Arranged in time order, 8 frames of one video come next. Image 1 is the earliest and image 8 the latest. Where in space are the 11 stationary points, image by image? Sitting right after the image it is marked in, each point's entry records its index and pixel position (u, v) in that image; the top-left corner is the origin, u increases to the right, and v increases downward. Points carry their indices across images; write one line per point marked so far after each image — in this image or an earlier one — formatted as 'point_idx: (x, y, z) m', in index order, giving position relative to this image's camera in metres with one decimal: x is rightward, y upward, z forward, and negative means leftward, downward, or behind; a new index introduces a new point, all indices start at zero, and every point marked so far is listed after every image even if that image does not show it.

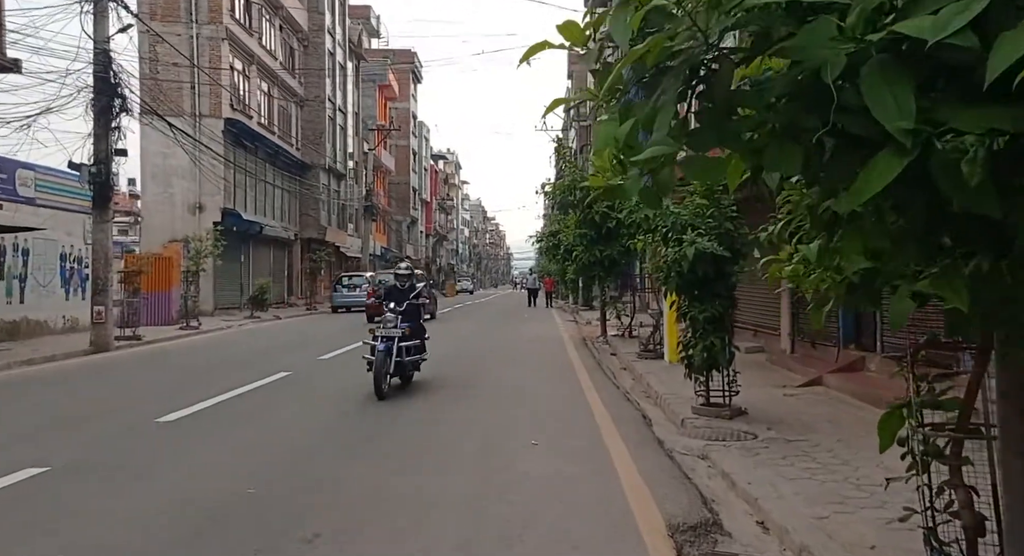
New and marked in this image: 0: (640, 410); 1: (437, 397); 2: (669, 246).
0: (+1.4, -1.5, +9.5) m
1: (-1.0, -1.6, +11.4) m
2: (+1.6, +0.3, +8.4) m
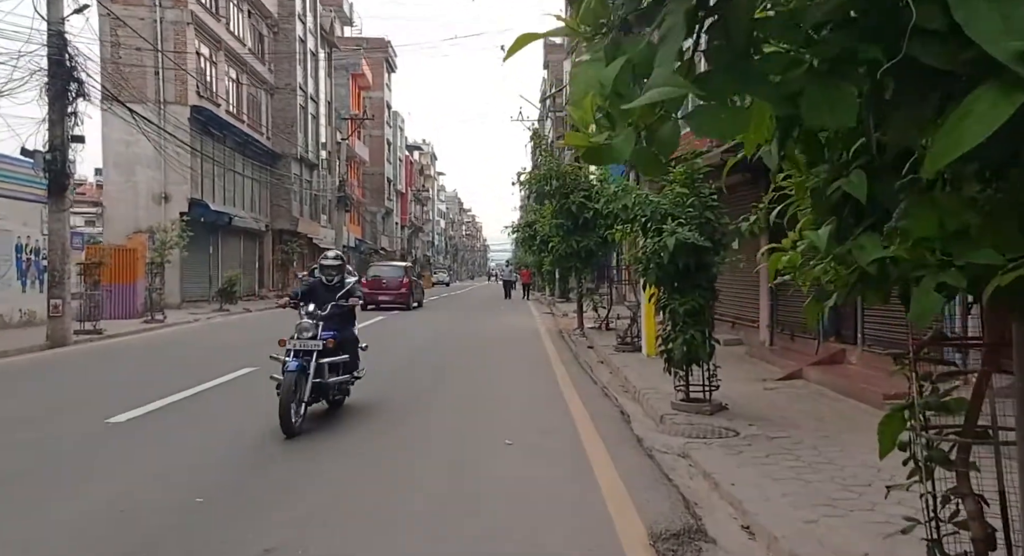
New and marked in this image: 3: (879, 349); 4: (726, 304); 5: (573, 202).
0: (+1.2, -1.4, +9.2) m
1: (-1.3, -1.5, +11.1) m
2: (+1.3, +0.4, +8.1) m
3: (+4.0, -0.8, +9.3) m
4: (+3.6, -0.6, +17.4) m
5: (+1.1, +1.4, +15.0) m
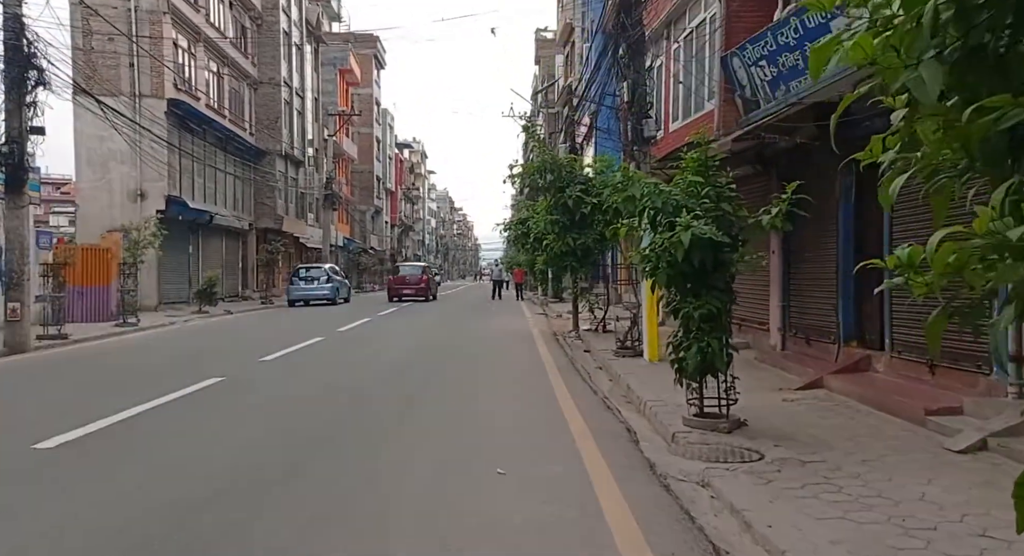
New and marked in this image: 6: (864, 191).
0: (+1.1, -1.4, +8.3) m
1: (-1.4, -1.5, +10.1) m
2: (+1.3, +0.4, +7.2) m
3: (+4.0, -0.8, +8.4) m
4: (+3.5, -0.6, +16.5) m
5: (+1.0, +1.4, +14.1) m
6: (+4.0, +1.0, +9.6) m
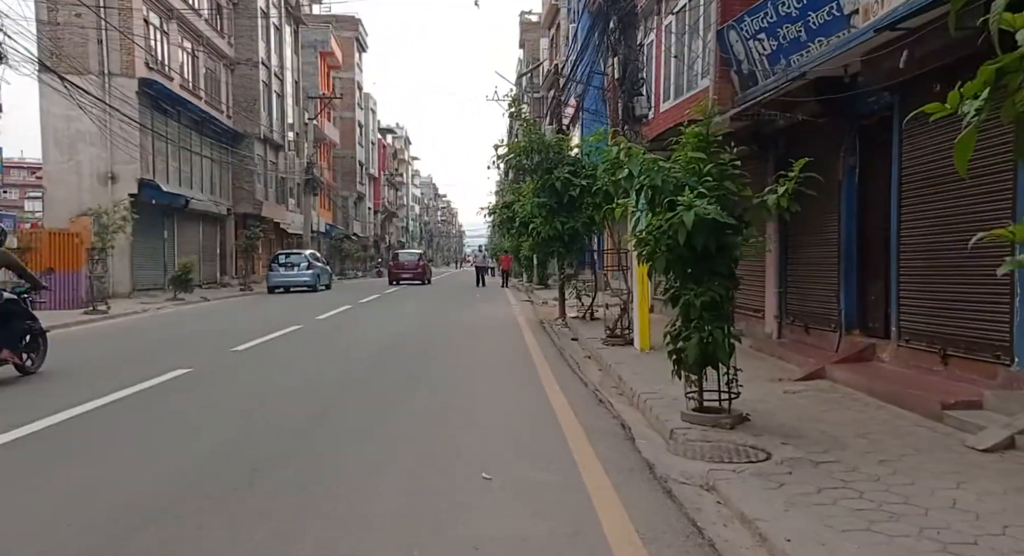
0: (+1.0, -1.3, +7.8) m
1: (-1.6, -1.3, +9.5) m
2: (+1.1, +0.5, +6.6) m
3: (+3.8, -0.6, +7.9) m
4: (+3.2, -0.3, +16.0) m
5: (+0.7, +1.6, +13.5) m
6: (+3.8, +1.2, +9.1) m
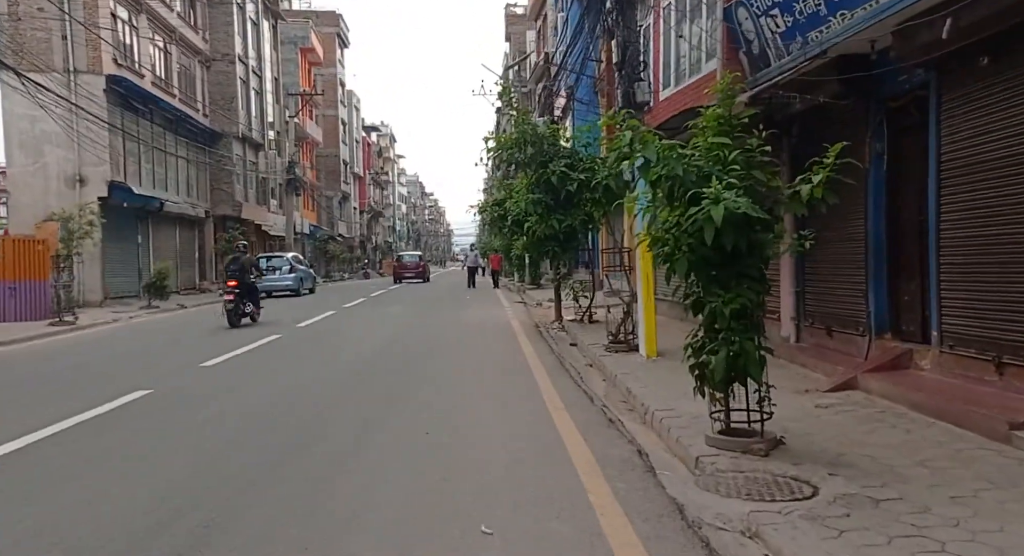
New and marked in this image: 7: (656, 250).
0: (+0.9, -1.3, +6.9) m
1: (-1.6, -1.4, +8.6) m
2: (+1.1, +0.5, +5.7) m
3: (+3.8, -0.6, +7.1) m
4: (+3.0, -0.3, +15.1) m
5: (+0.6, +1.6, +12.6) m
6: (+3.7, +1.2, +8.2) m
7: (+1.0, +0.2, +5.9) m
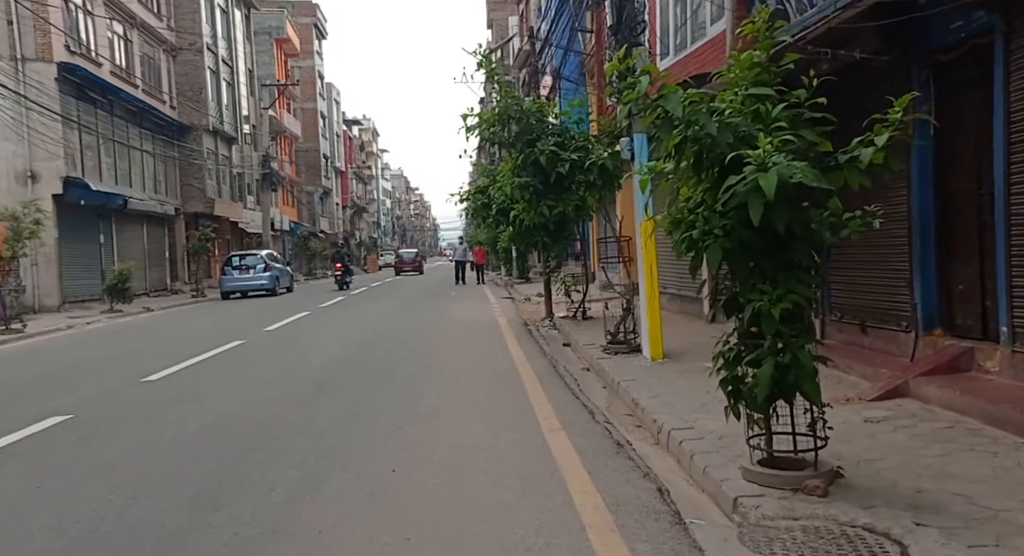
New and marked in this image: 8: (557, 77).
0: (+0.9, -1.2, +5.6) m
1: (-1.7, -1.4, +7.3) m
2: (+1.0, +0.5, +4.4) m
3: (+3.7, -0.5, +5.8) m
4: (+2.8, -0.1, +13.9) m
5: (+0.4, +1.6, +11.3) m
6: (+3.6, +1.3, +7.0) m
7: (+0.9, +0.2, +4.6) m
8: (+0.8, +3.7, +15.7) m
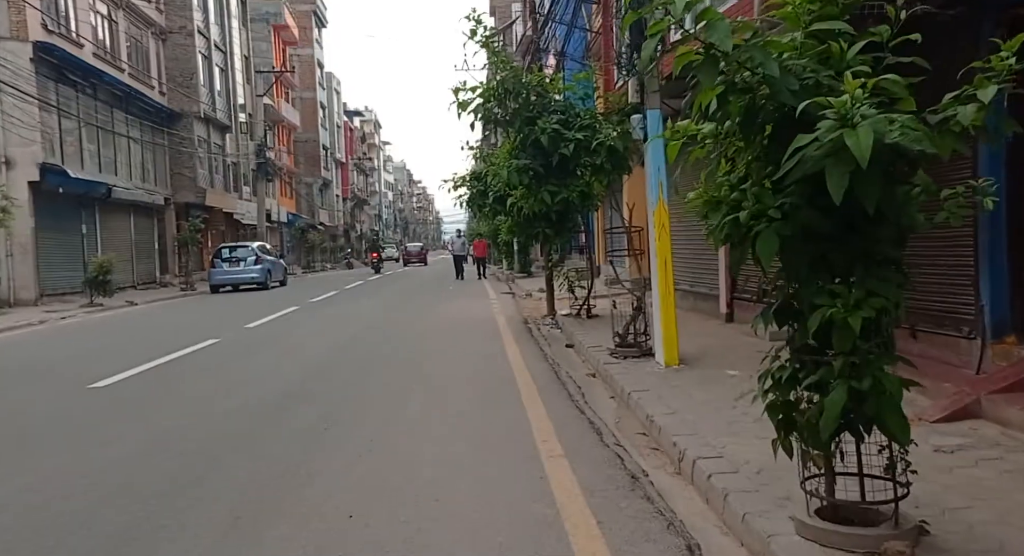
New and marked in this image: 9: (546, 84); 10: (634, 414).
0: (+0.8, -1.2, +4.5) m
1: (-1.8, -1.3, +6.2) m
2: (+1.0, +0.5, +3.3) m
3: (+3.6, -0.5, +4.7) m
4: (+2.8, -0.1, +12.7) m
5: (+0.3, +1.7, +10.2) m
6: (+3.6, +1.3, +5.9) m
7: (+0.9, +0.3, +3.5) m
8: (+0.9, +3.8, +14.6) m
9: (+0.4, +2.3, +10.5) m
10: (+1.0, -1.1, +6.9) m
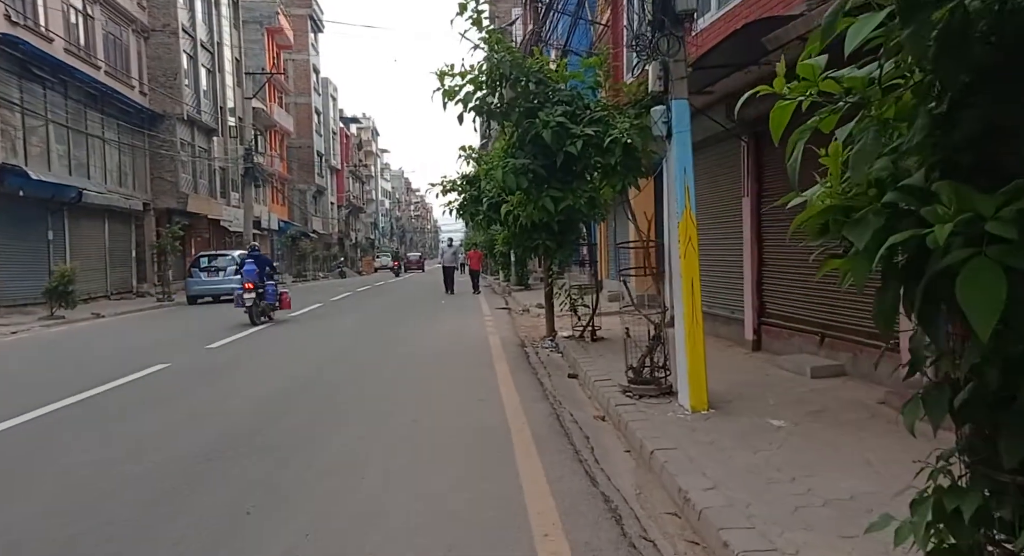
0: (+0.8, -1.4, +3.0) m
1: (-1.8, -1.5, +4.7) m
2: (+0.9, +0.4, +1.8) m
3: (+3.6, -0.7, +3.2) m
4: (+2.7, -0.4, +11.2) m
5: (+0.3, +1.5, +8.7) m
6: (+3.5, +1.1, +4.3) m
7: (+0.8, +0.1, +2.0) m
8: (+0.8, +3.5, +13.1) m
9: (+0.4, +2.1, +9.0) m
10: (+0.9, -1.3, +5.3) m
